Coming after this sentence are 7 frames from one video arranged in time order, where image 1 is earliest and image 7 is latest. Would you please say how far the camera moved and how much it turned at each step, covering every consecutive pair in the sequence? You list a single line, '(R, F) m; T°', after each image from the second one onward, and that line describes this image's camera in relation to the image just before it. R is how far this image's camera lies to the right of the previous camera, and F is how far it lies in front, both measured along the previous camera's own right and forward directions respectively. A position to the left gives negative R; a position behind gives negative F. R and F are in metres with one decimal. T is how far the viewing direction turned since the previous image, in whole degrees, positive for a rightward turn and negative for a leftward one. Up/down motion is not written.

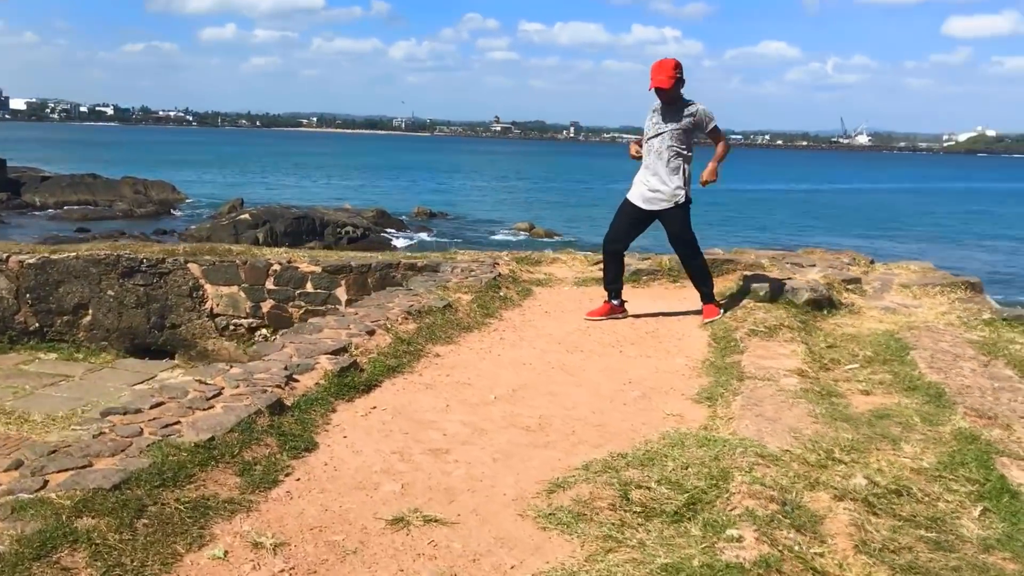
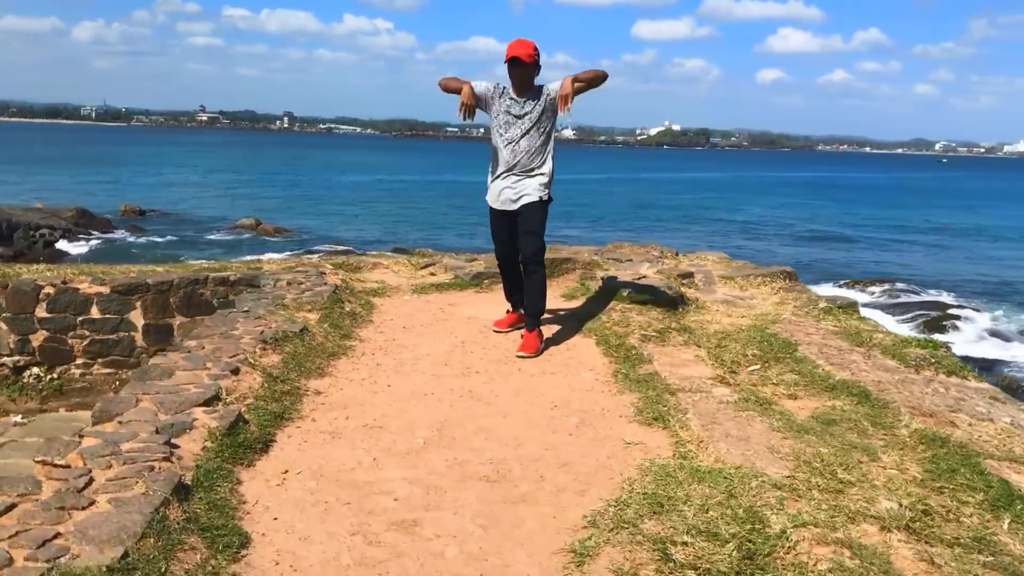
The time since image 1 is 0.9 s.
(-0.8, +0.8) m; +17°
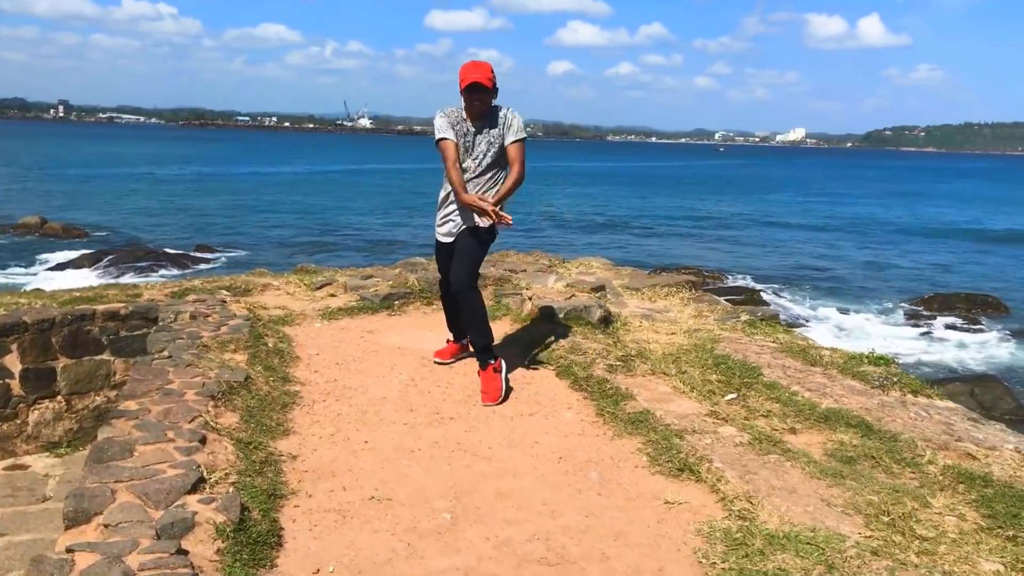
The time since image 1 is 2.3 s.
(-0.8, +0.5) m; +12°
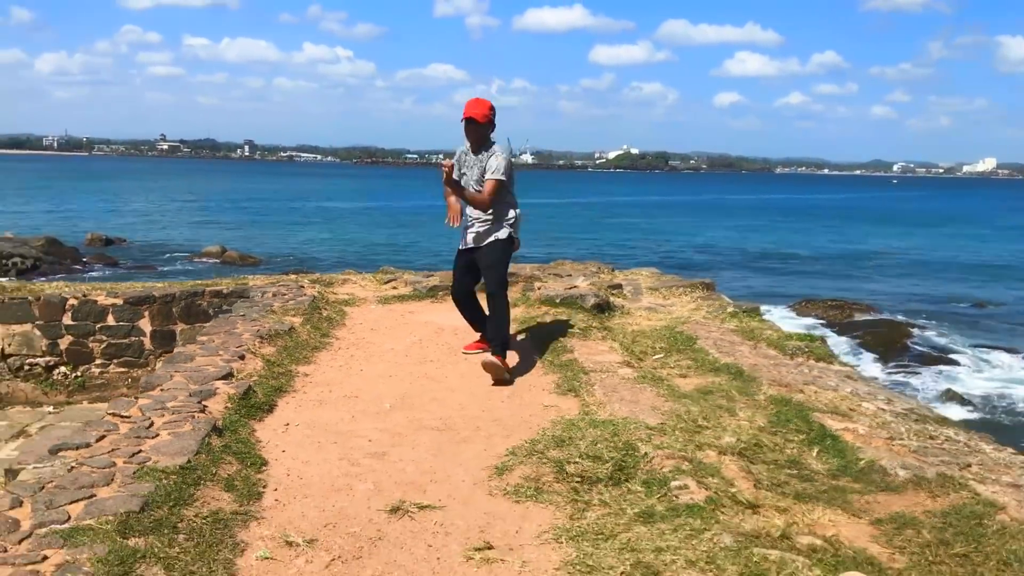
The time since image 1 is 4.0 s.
(+1.2, -1.4) m; -10°
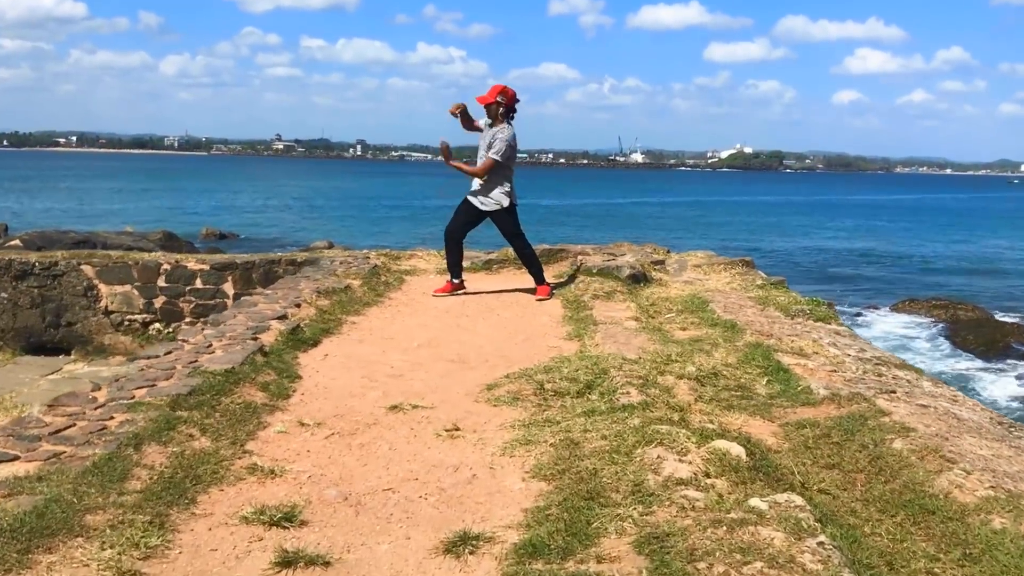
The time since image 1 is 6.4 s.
(+0.6, -0.7) m; -7°
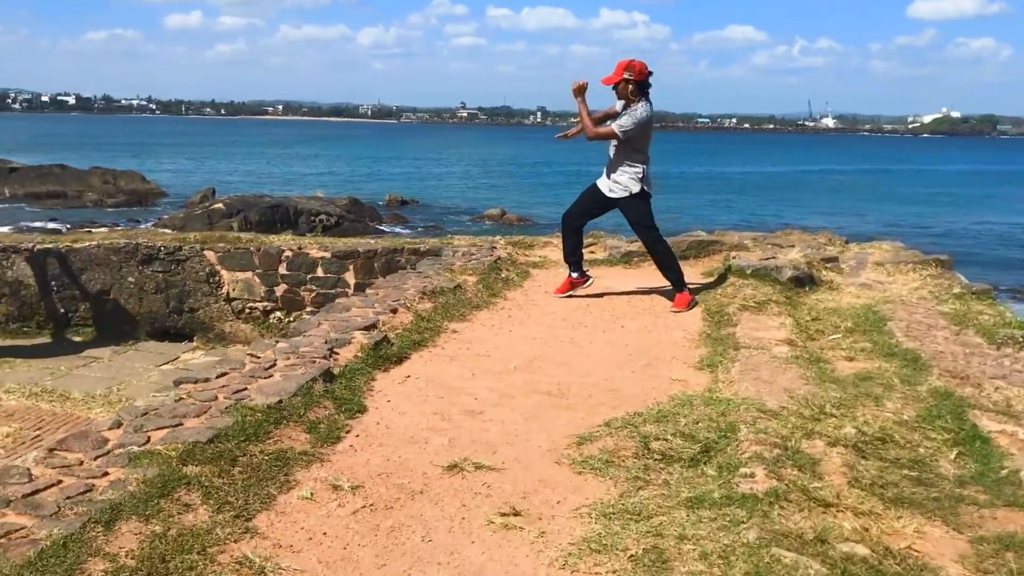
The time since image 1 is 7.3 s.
(+0.3, +0.9) m; -11°
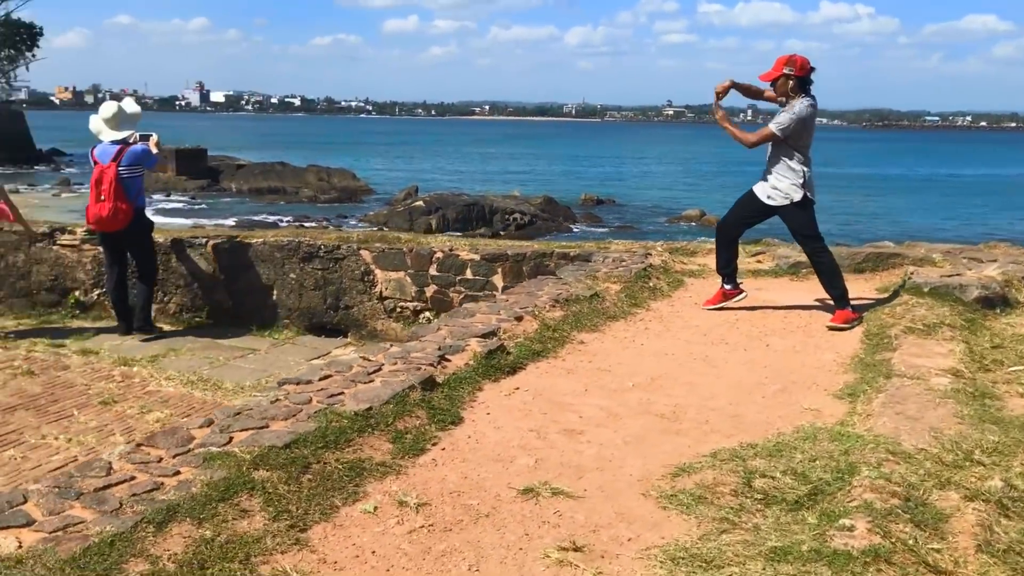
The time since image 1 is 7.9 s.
(+0.4, +0.2) m; -13°
